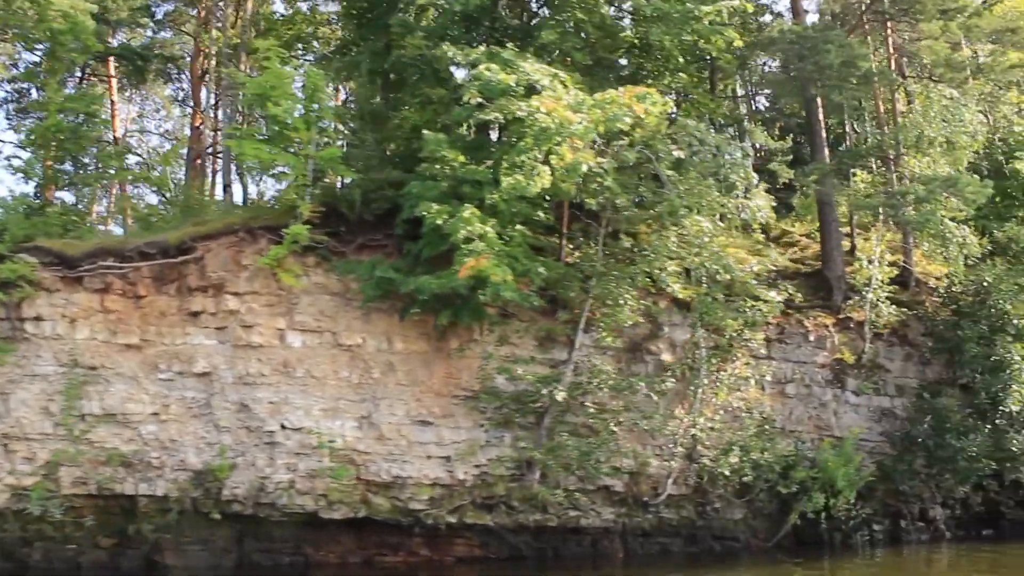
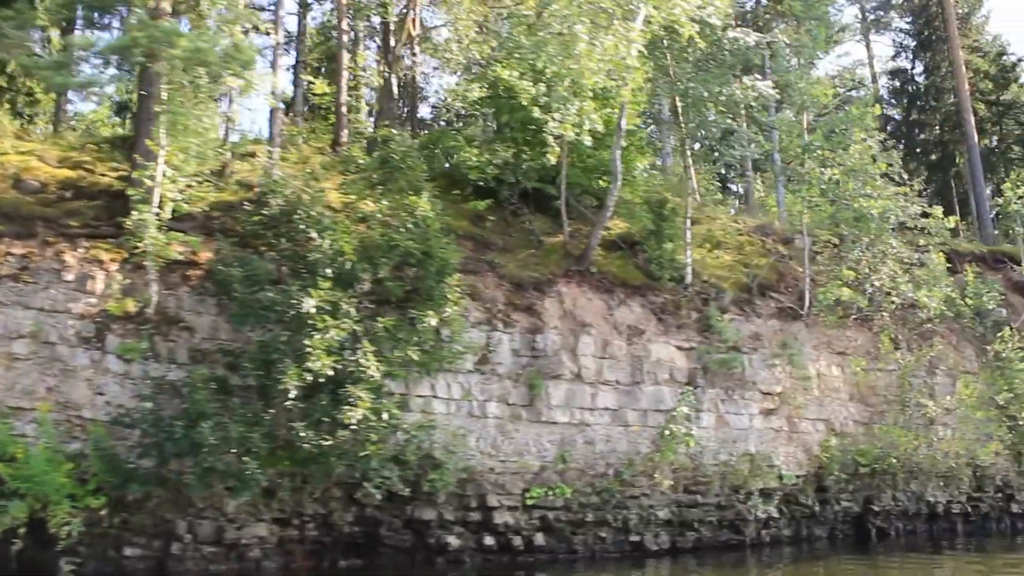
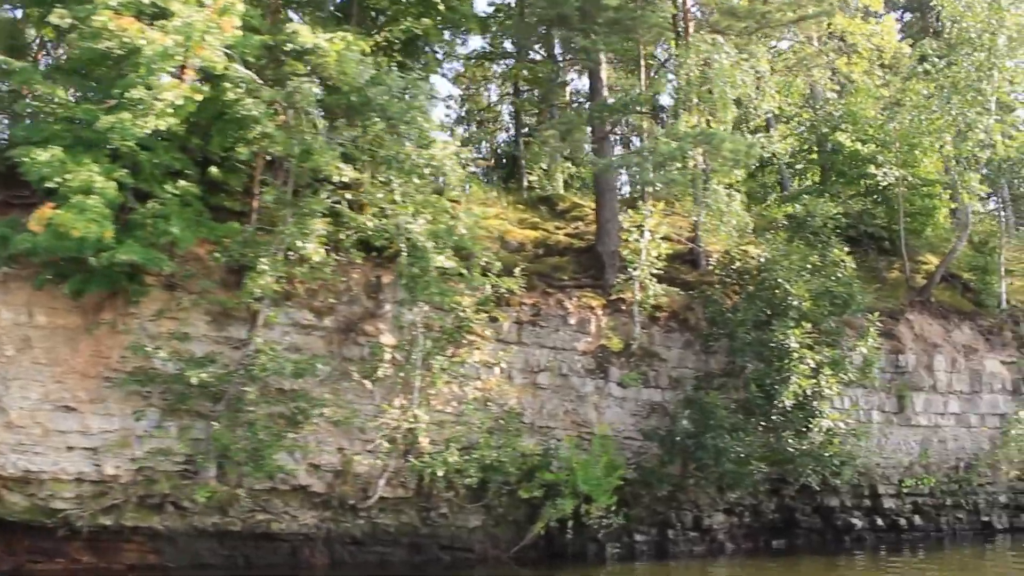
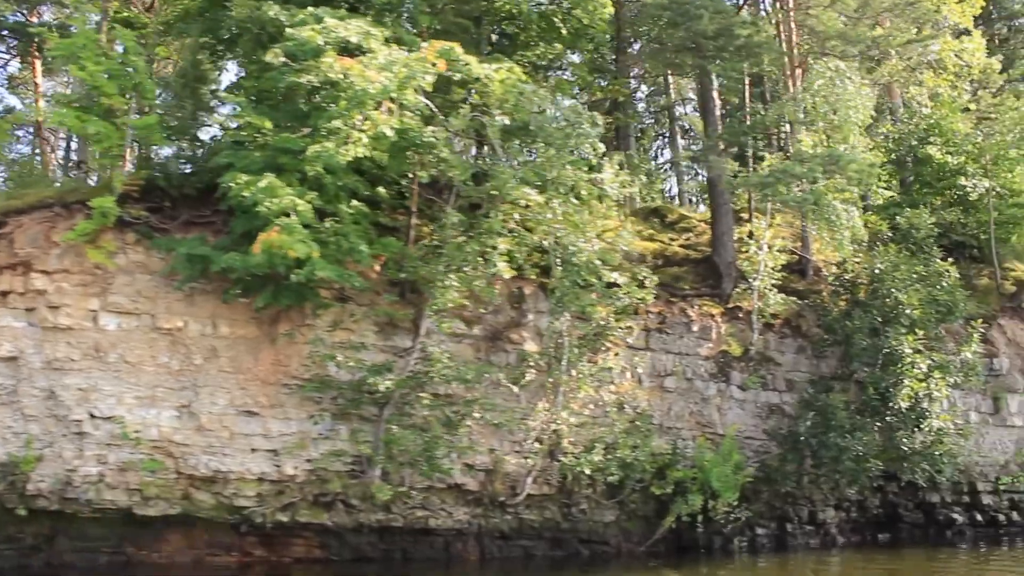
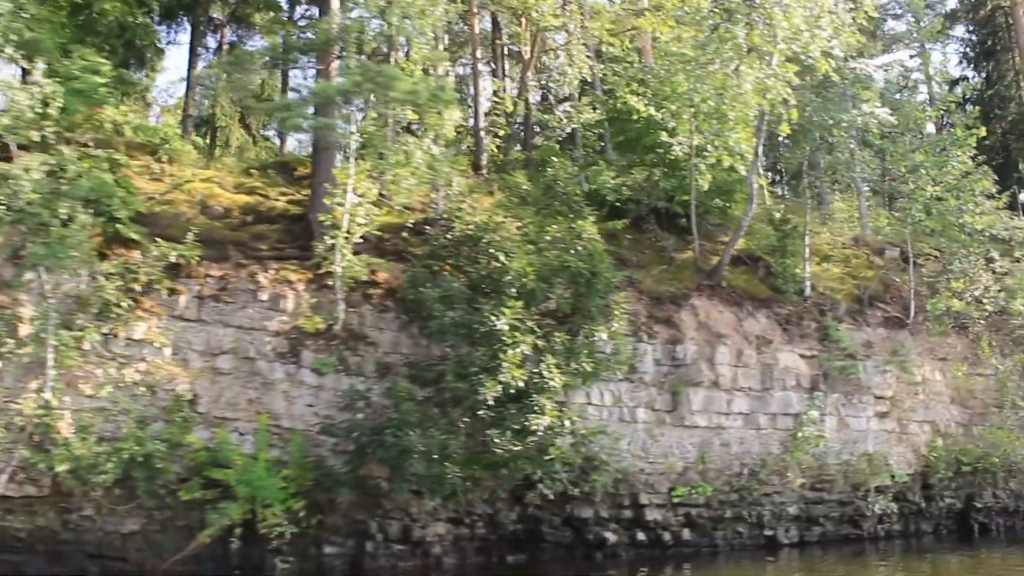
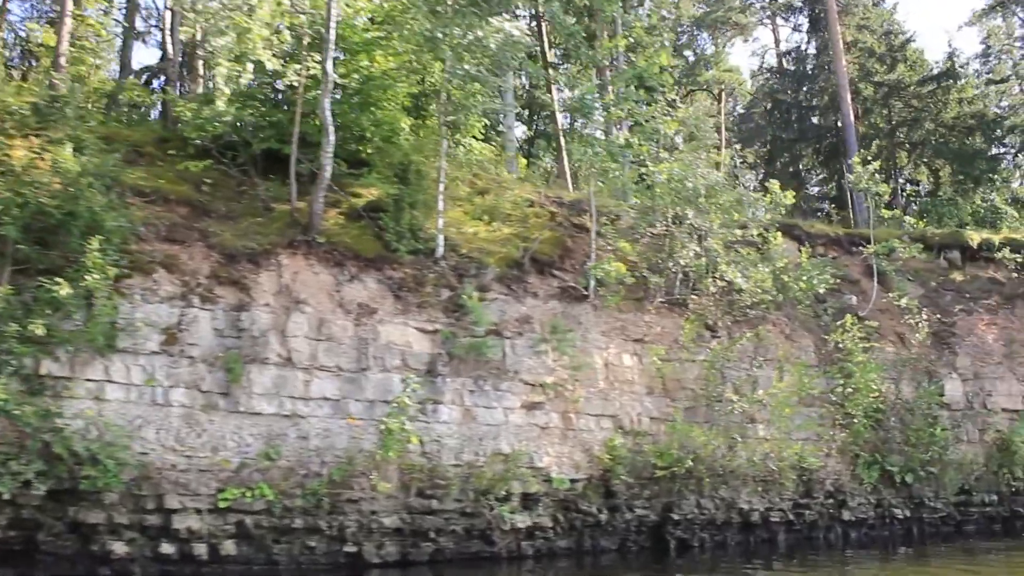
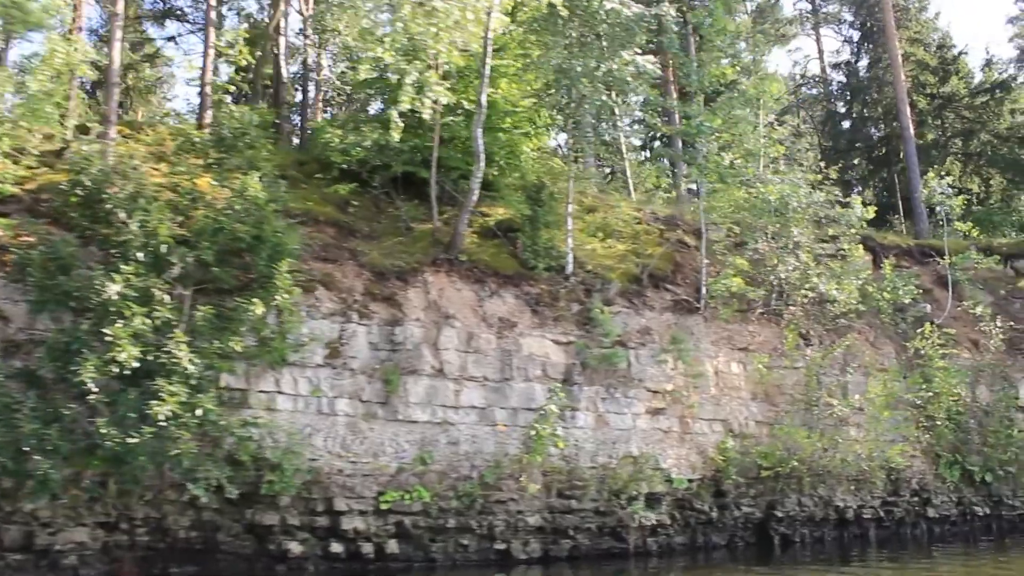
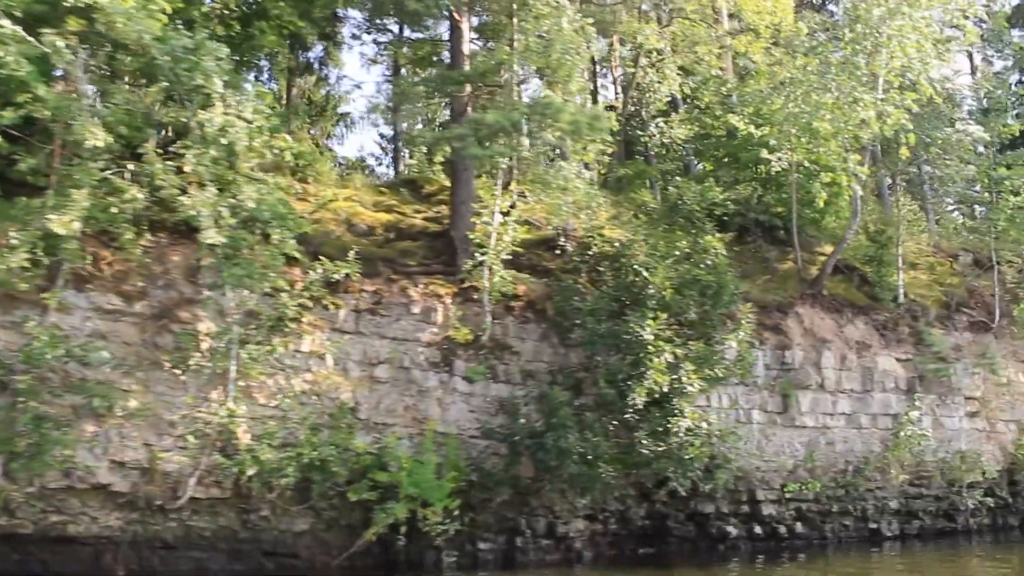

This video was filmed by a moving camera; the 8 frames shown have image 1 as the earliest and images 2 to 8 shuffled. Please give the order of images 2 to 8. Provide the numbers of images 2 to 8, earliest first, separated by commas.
4, 3, 8, 5, 2, 7, 6
